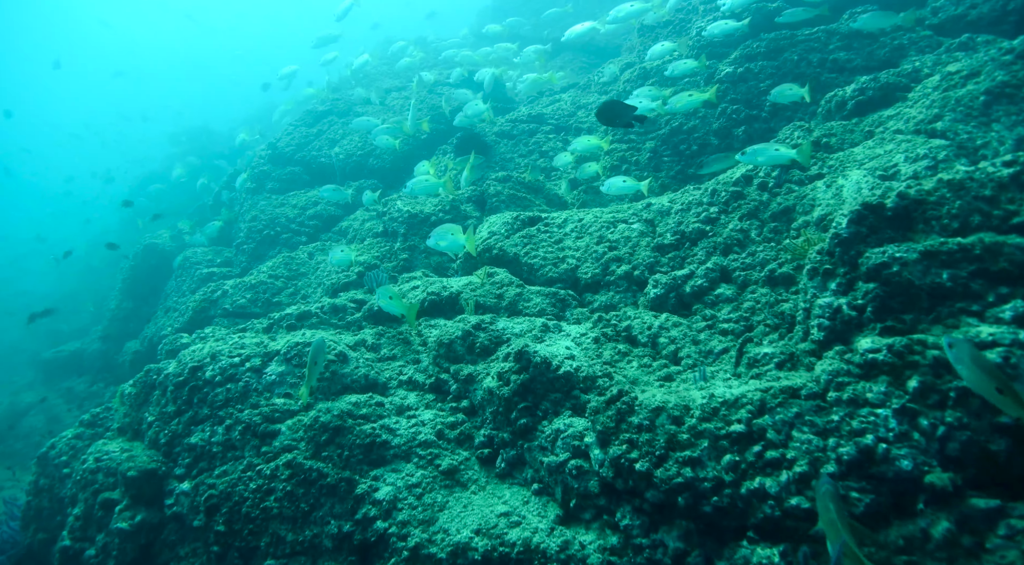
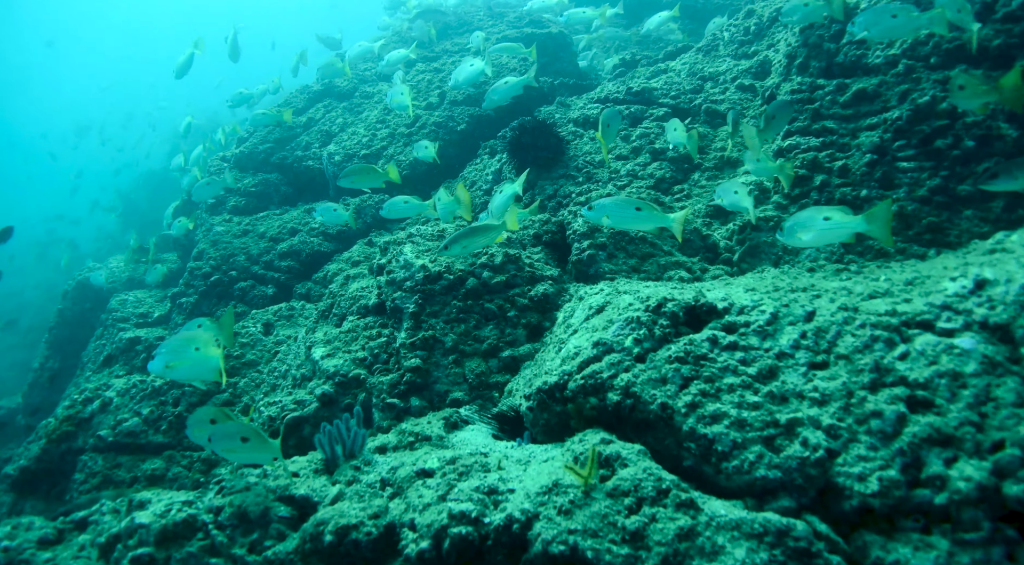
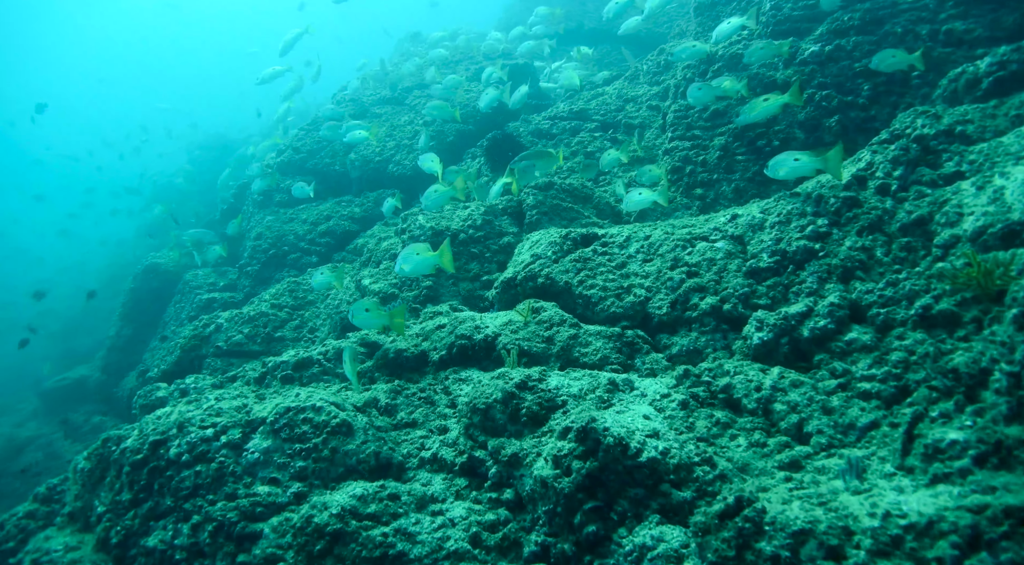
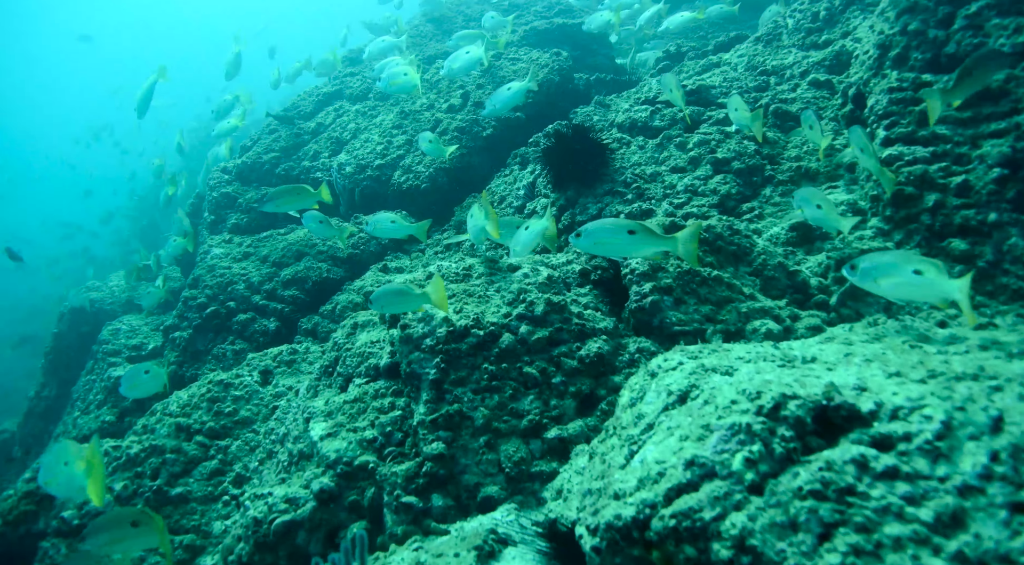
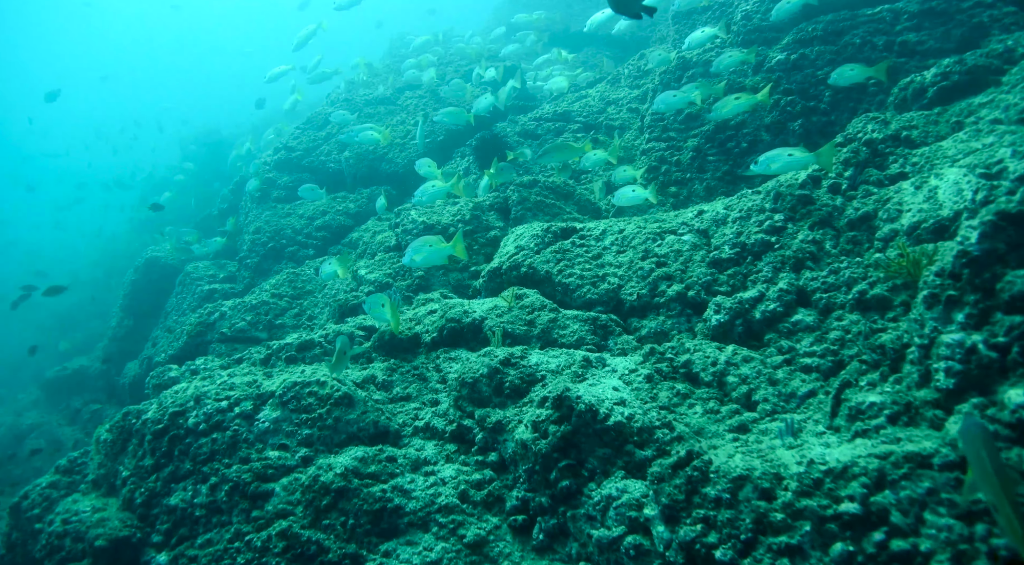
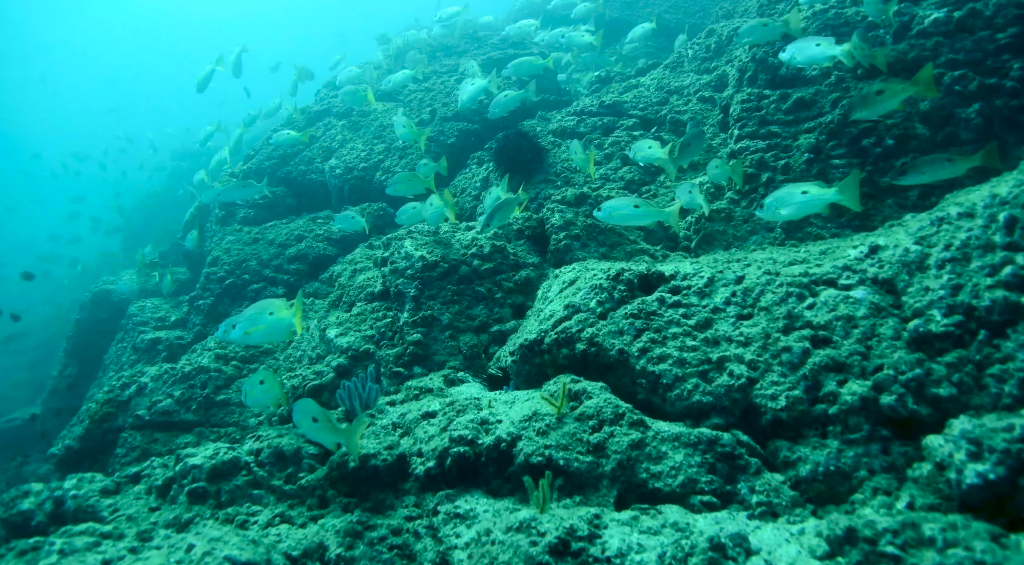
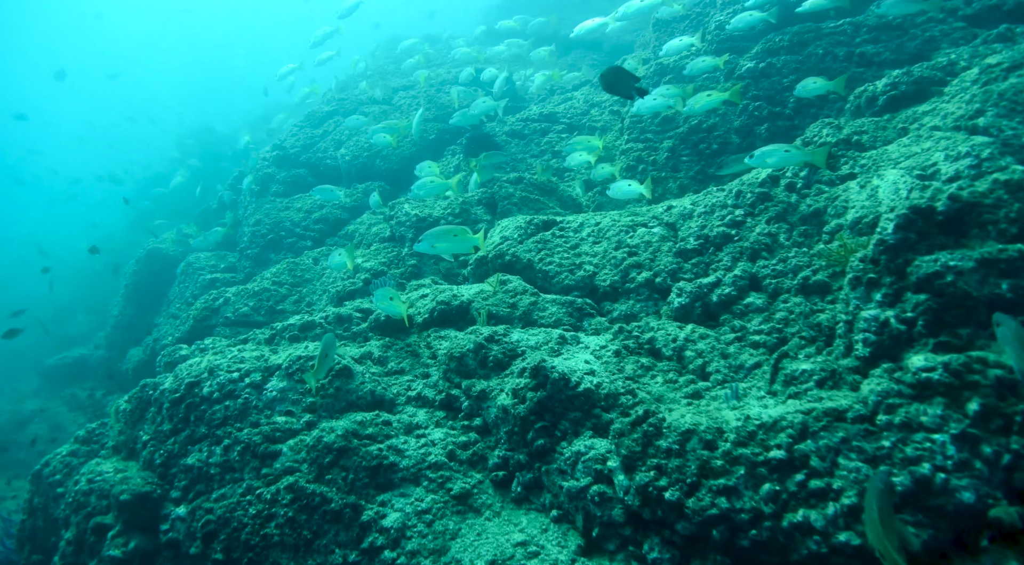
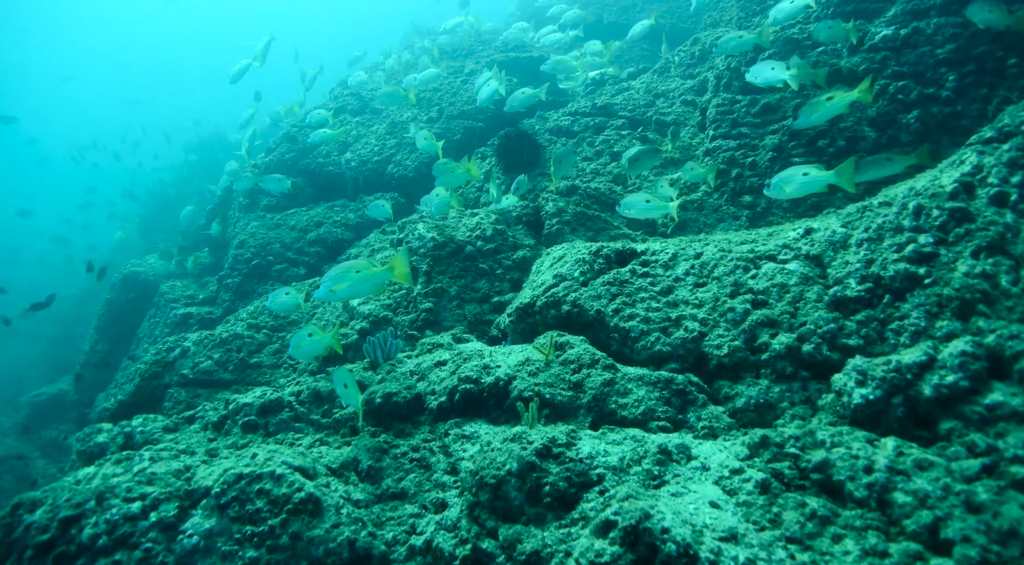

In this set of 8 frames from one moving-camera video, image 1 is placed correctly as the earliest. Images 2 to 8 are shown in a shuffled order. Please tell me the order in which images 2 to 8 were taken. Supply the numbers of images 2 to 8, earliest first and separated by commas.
7, 5, 3, 8, 6, 2, 4
